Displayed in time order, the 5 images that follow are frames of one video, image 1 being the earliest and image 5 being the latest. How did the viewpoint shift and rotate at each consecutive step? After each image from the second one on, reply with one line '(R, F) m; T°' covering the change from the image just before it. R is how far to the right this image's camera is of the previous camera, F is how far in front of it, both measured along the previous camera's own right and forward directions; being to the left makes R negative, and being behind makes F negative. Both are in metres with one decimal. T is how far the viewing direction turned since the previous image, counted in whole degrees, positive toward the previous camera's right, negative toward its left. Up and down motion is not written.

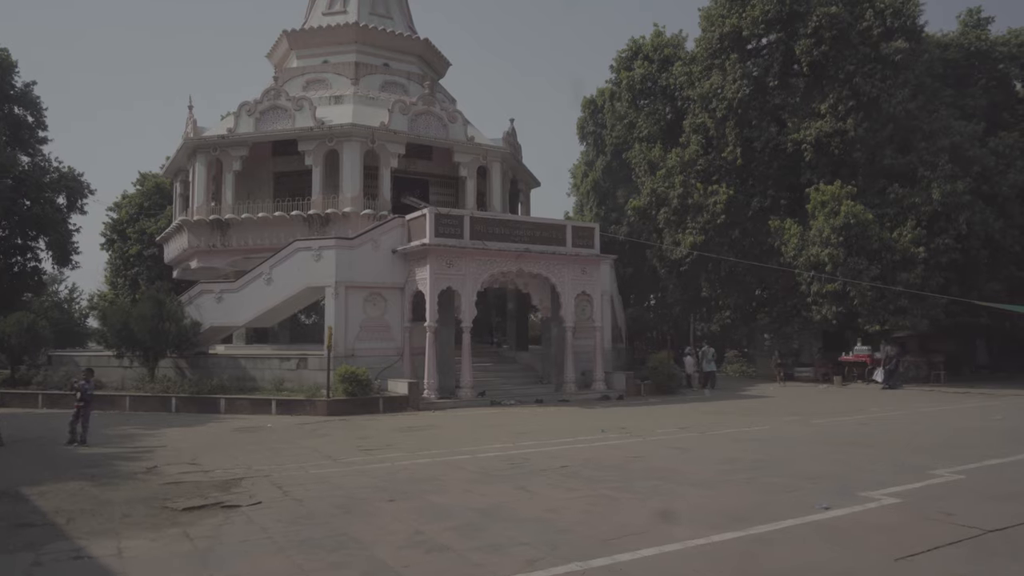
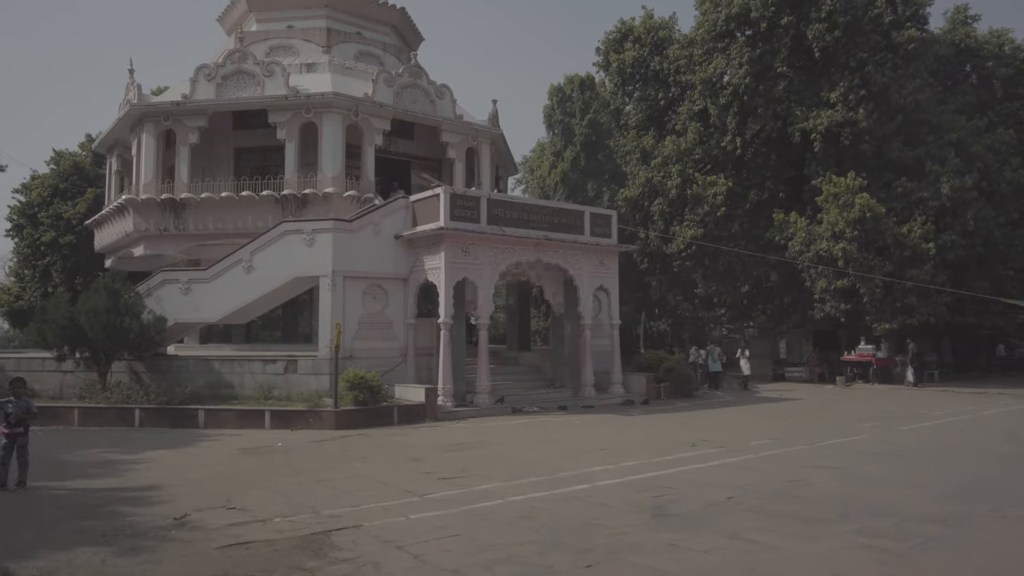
(-2.4, +2.4) m; +7°
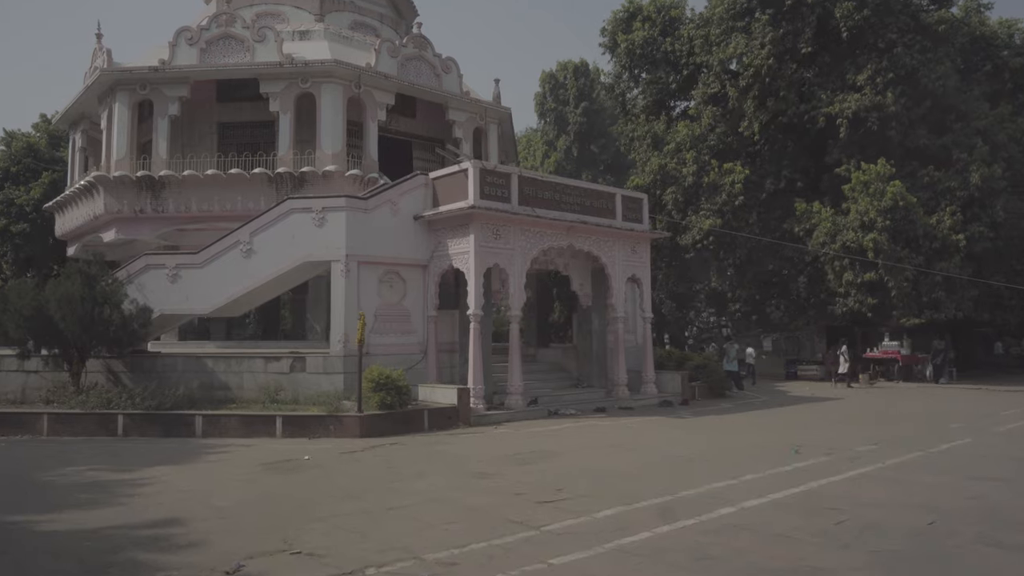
(-1.5, +1.8) m; +3°
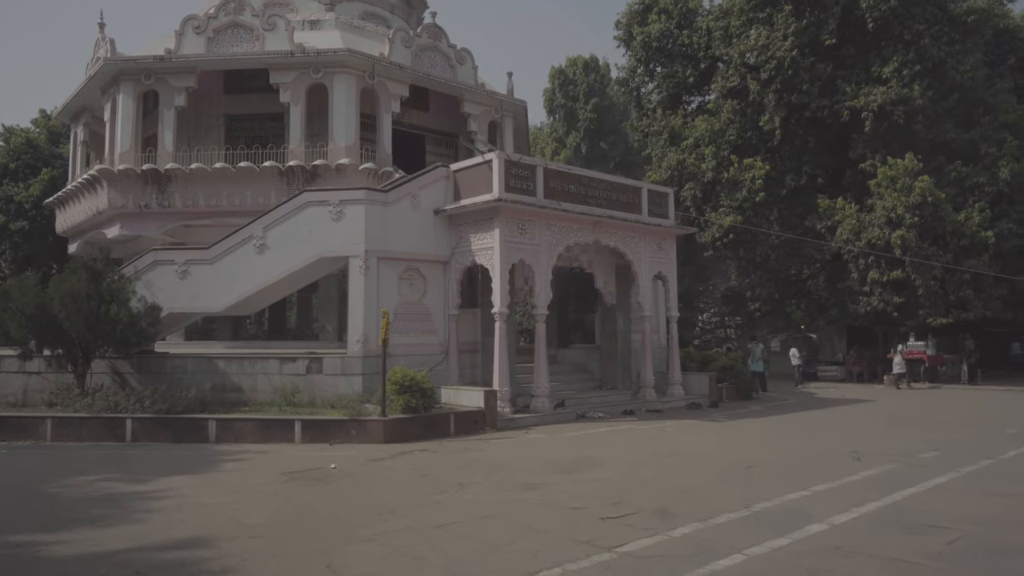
(-0.5, +0.7) m; 0°
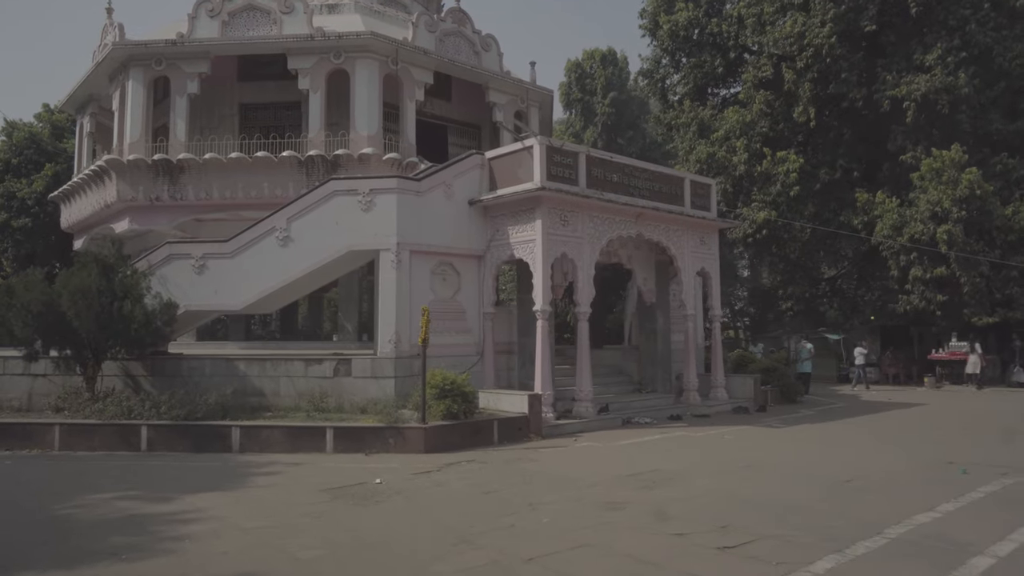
(-0.7, +0.9) m; 0°
